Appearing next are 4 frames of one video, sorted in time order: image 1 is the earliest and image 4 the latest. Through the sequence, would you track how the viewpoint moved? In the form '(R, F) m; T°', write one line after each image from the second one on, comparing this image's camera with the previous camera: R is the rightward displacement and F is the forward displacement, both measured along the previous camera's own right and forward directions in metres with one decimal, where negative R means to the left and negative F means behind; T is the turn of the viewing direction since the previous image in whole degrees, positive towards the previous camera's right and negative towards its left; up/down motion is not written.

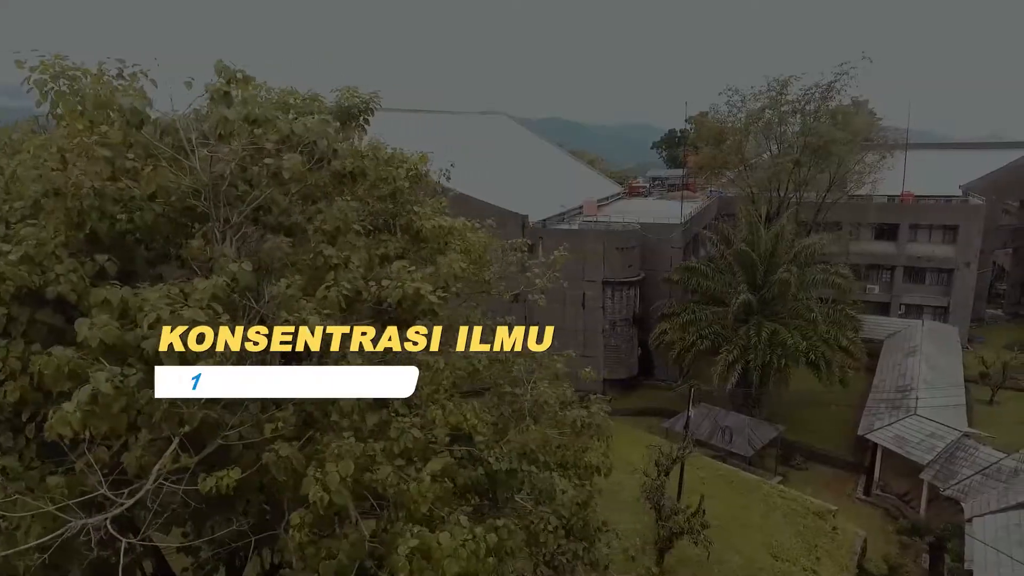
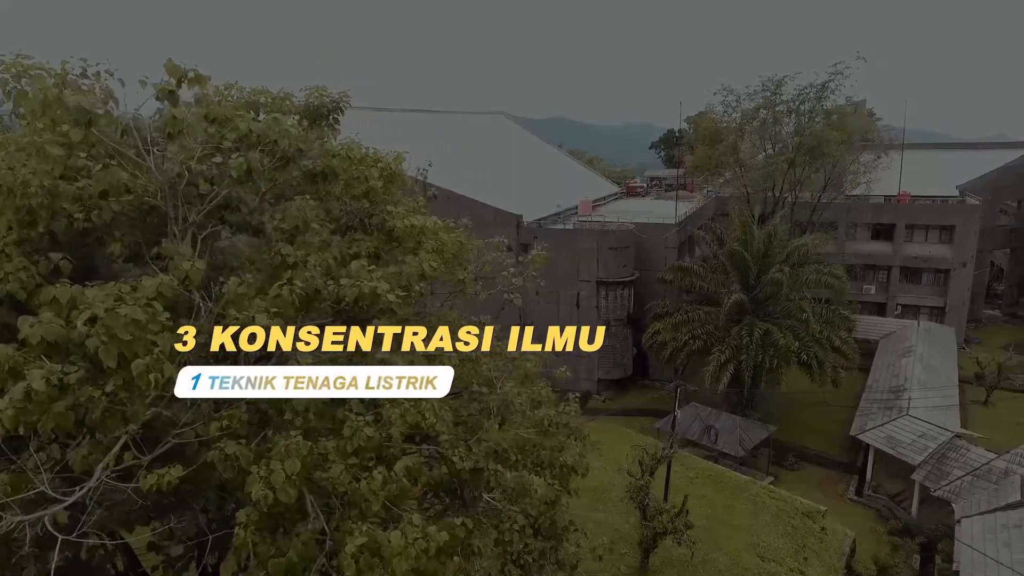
(+0.3, 0.0) m; 0°
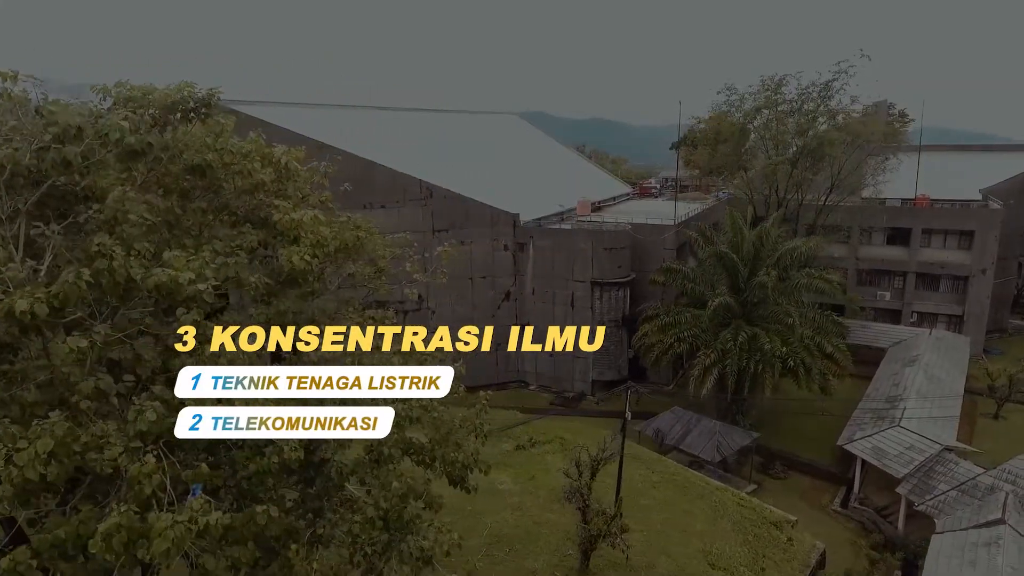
(+1.7, 0.0) m; -3°
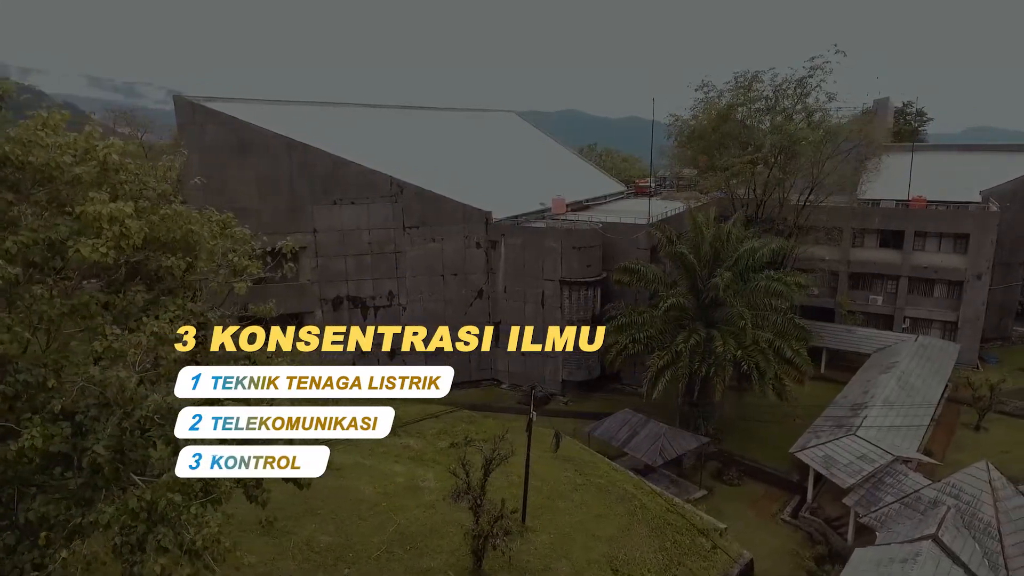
(+2.5, +0.2) m; -3°
